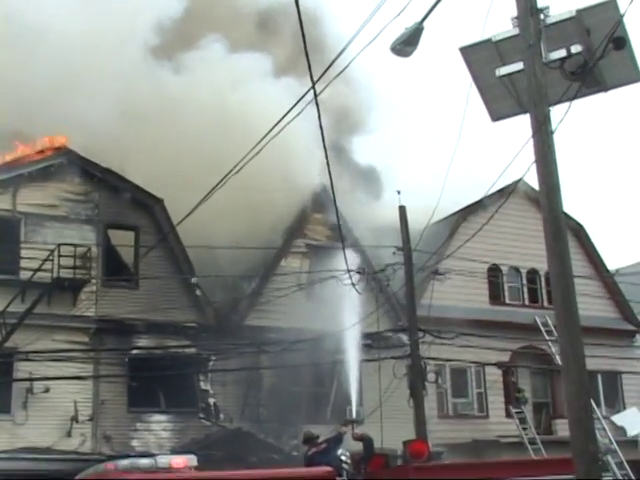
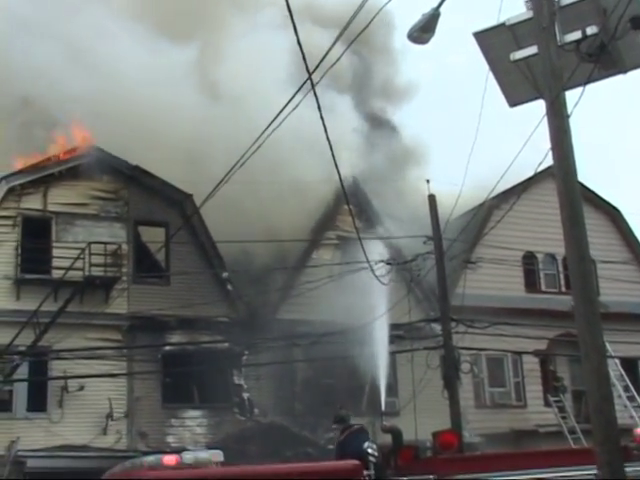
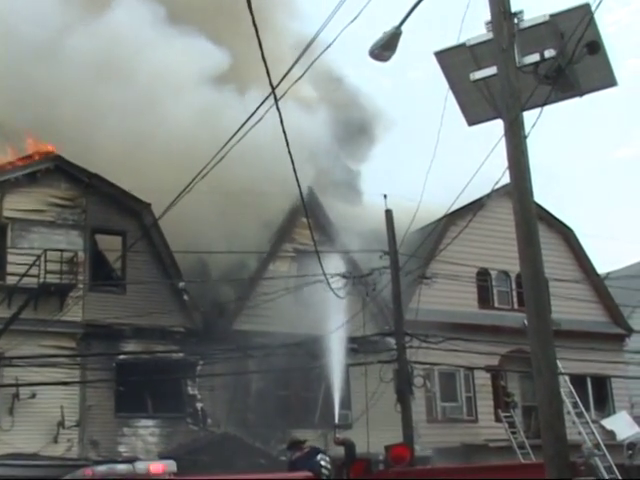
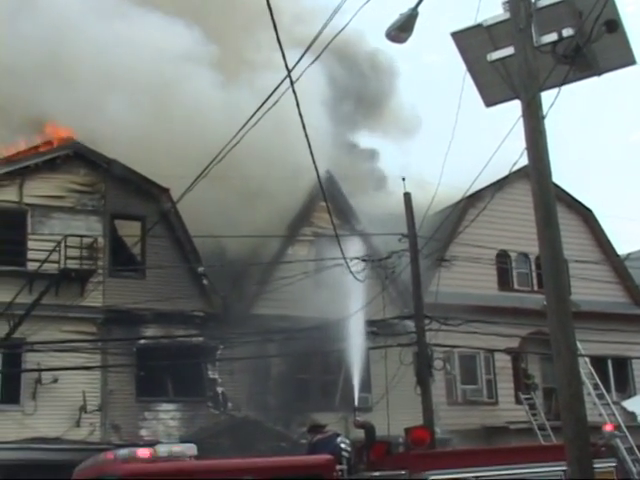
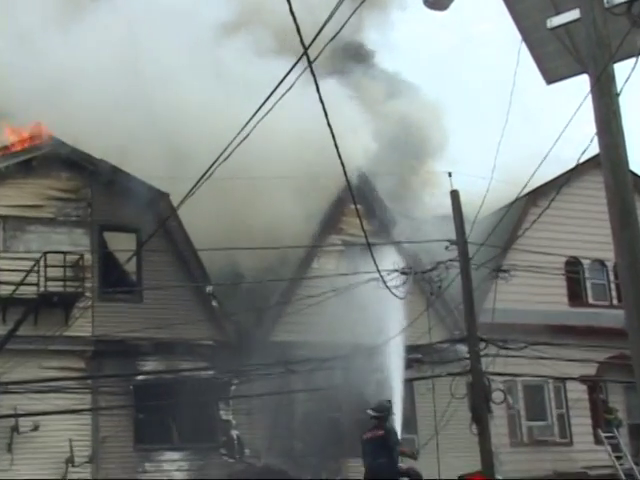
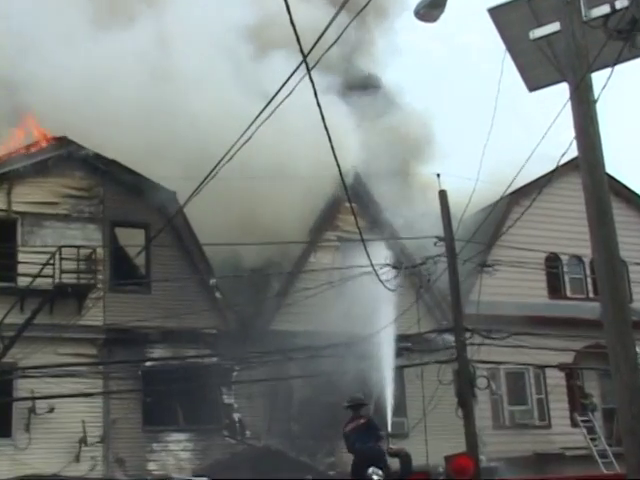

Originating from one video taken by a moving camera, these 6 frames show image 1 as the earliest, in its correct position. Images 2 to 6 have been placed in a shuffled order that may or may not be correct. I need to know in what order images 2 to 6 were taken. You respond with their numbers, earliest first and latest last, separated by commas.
3, 4, 2, 6, 5
